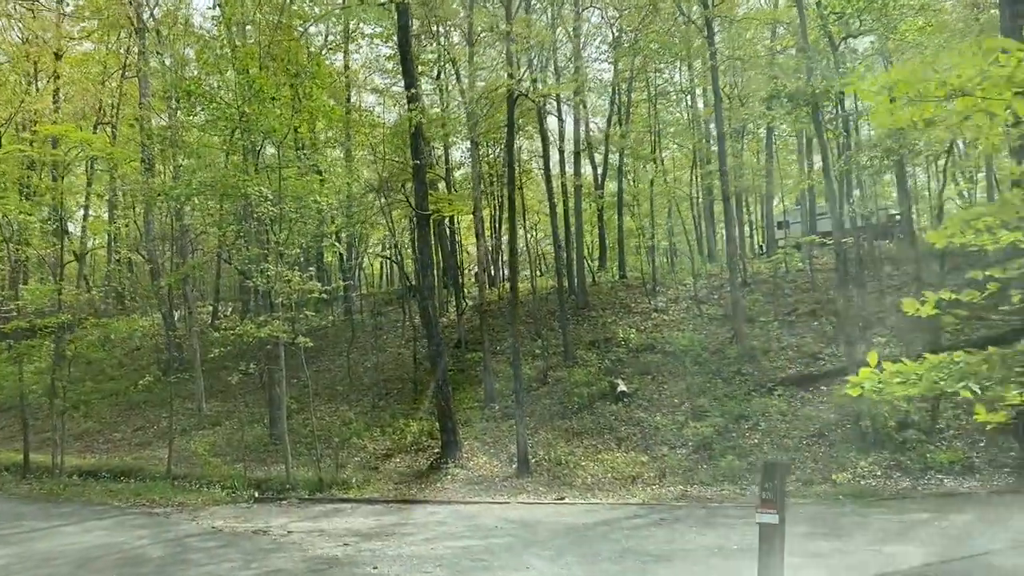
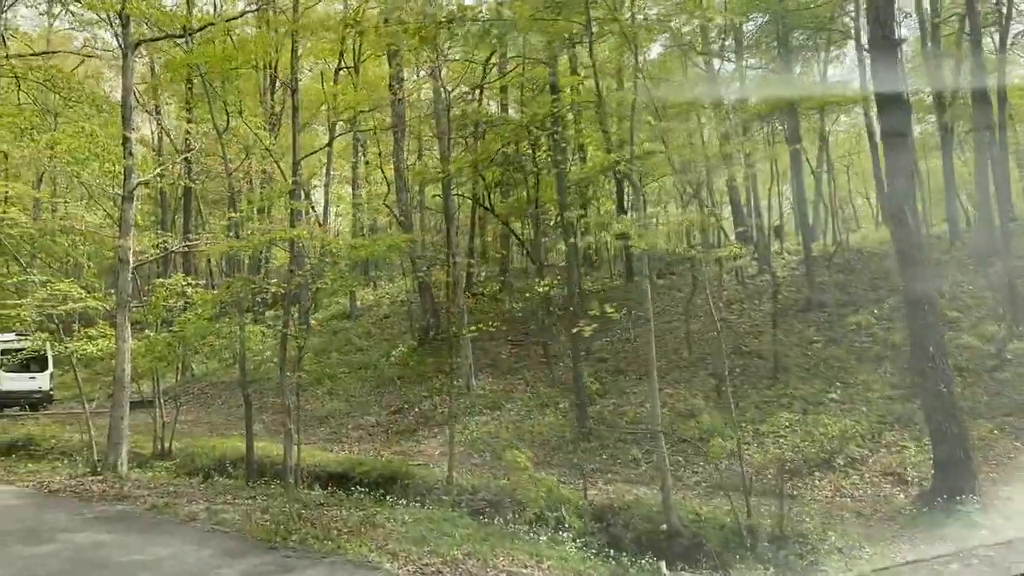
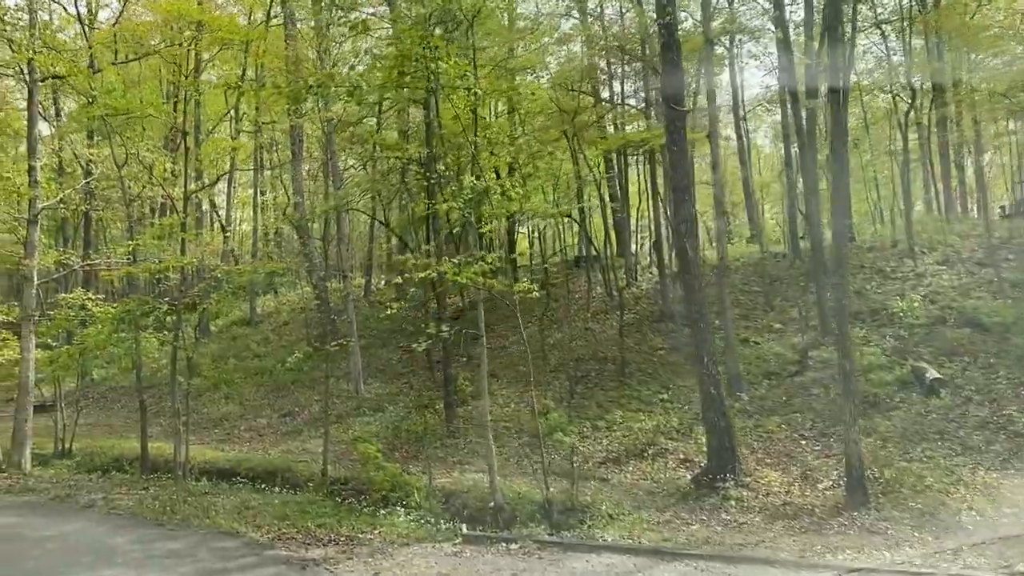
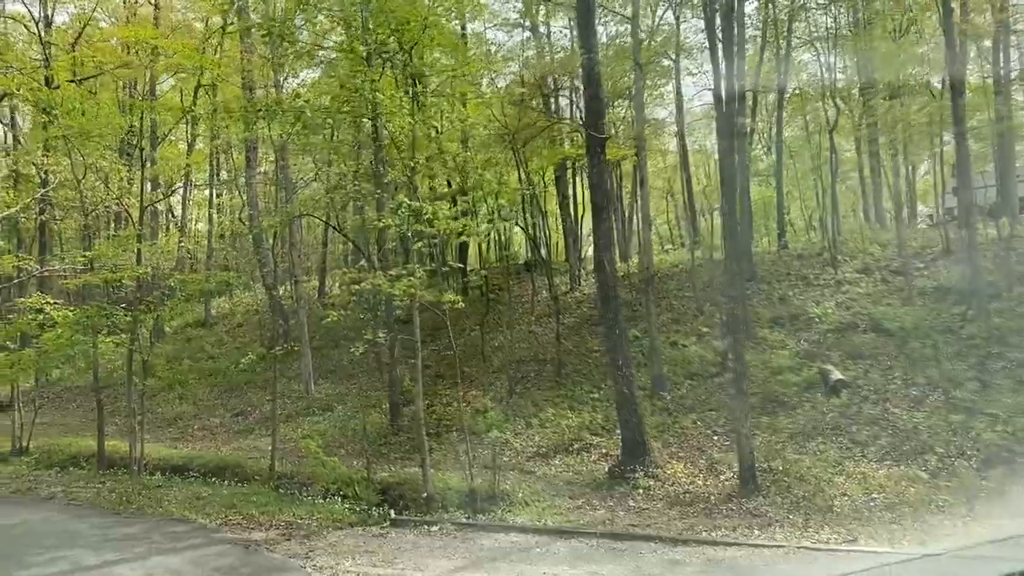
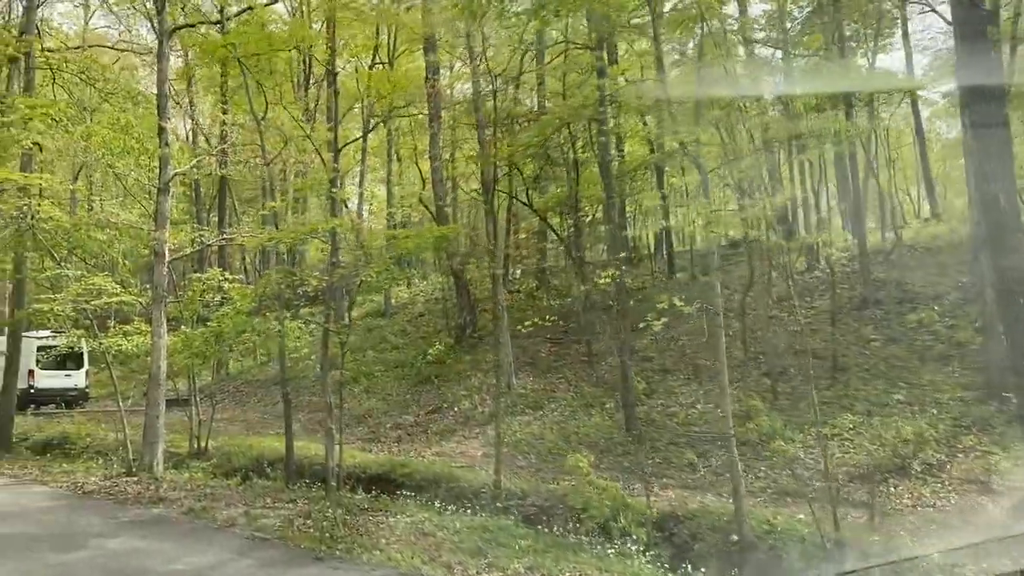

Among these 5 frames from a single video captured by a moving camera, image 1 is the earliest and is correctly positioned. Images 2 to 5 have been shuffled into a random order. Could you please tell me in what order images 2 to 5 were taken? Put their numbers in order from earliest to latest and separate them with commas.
4, 3, 2, 5
